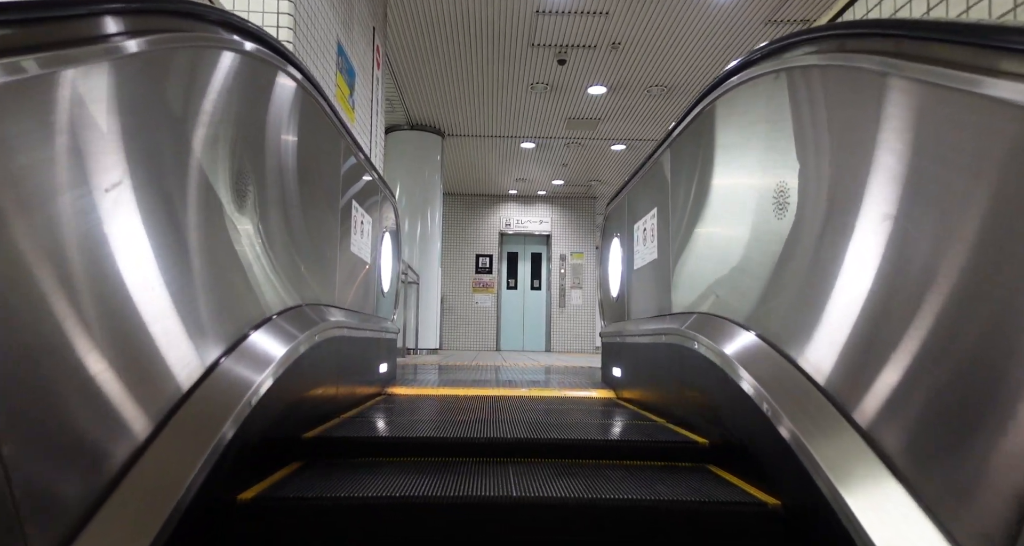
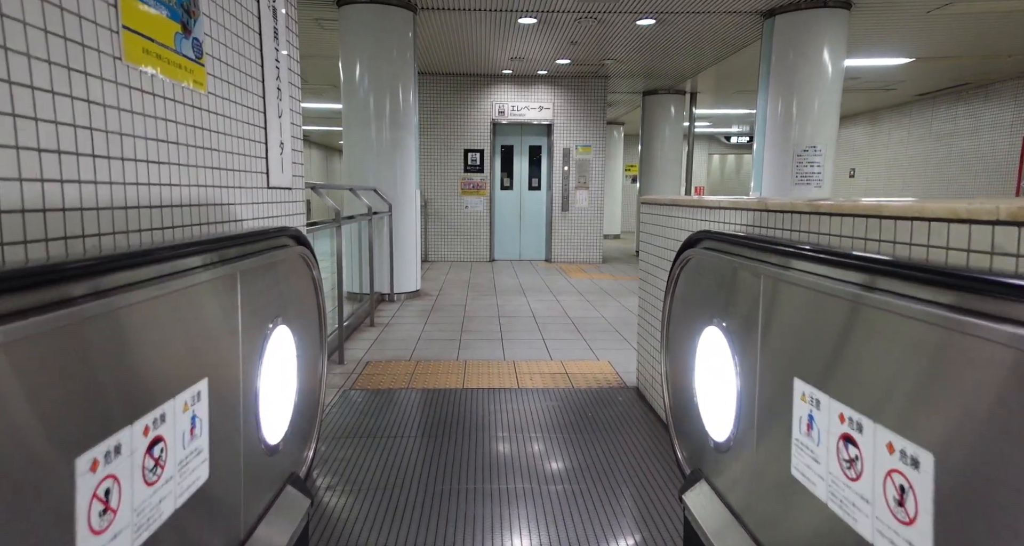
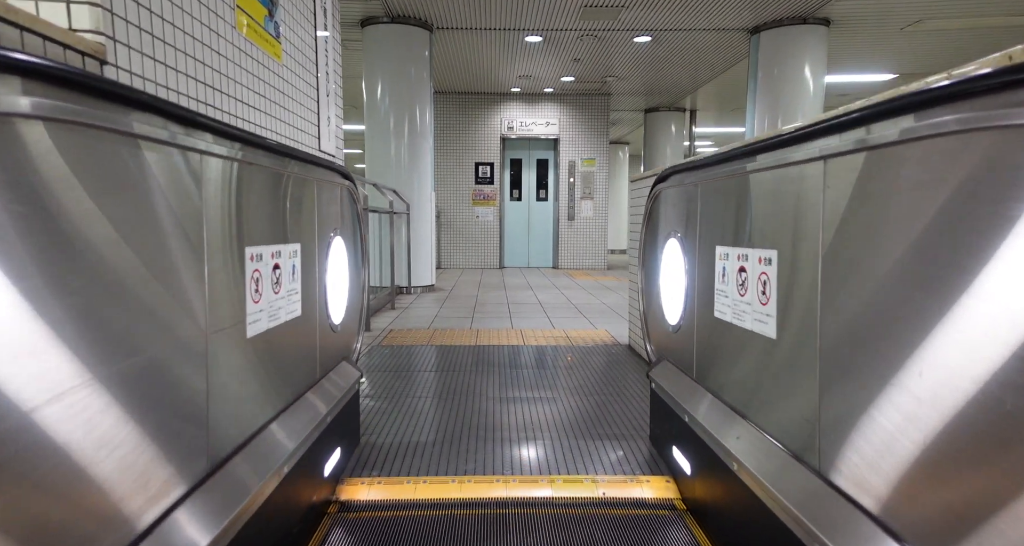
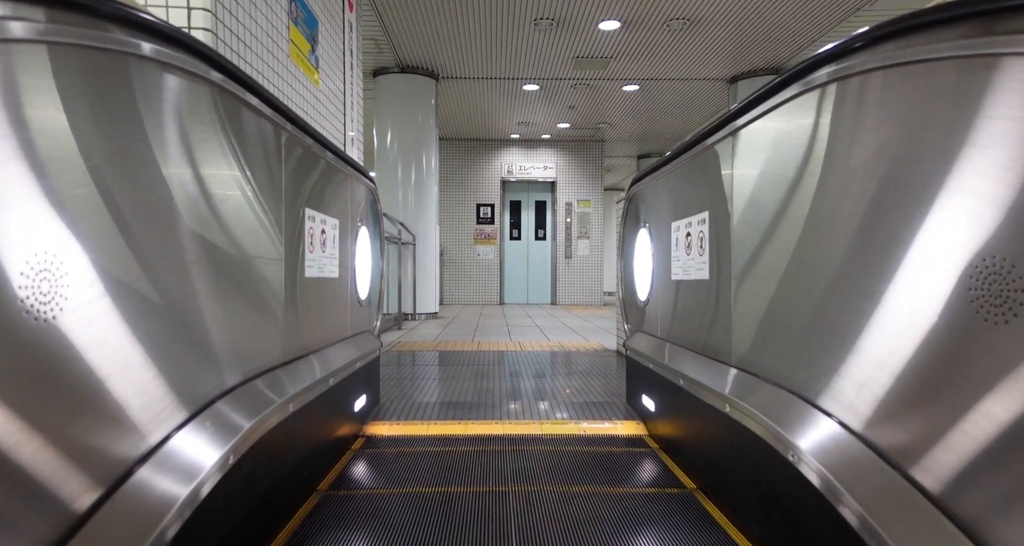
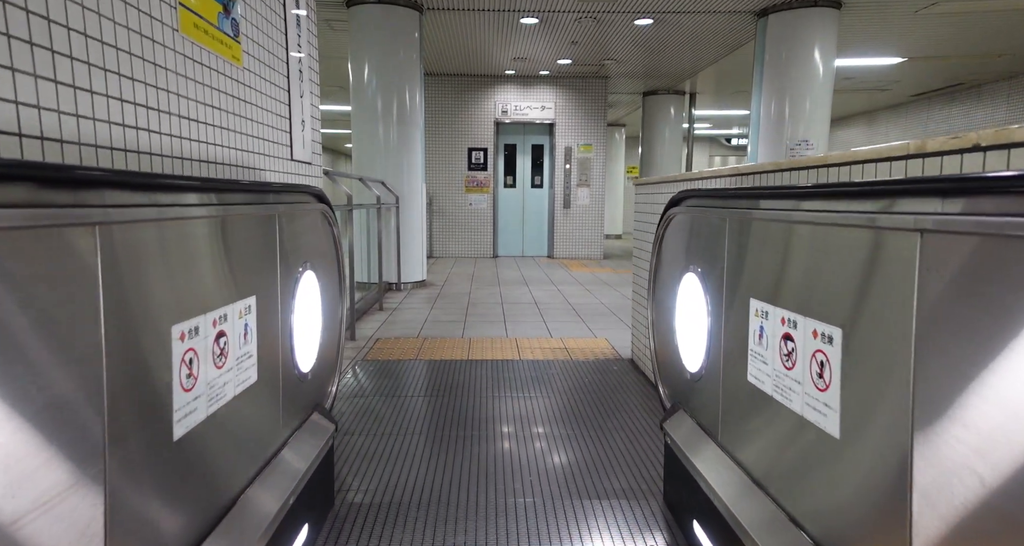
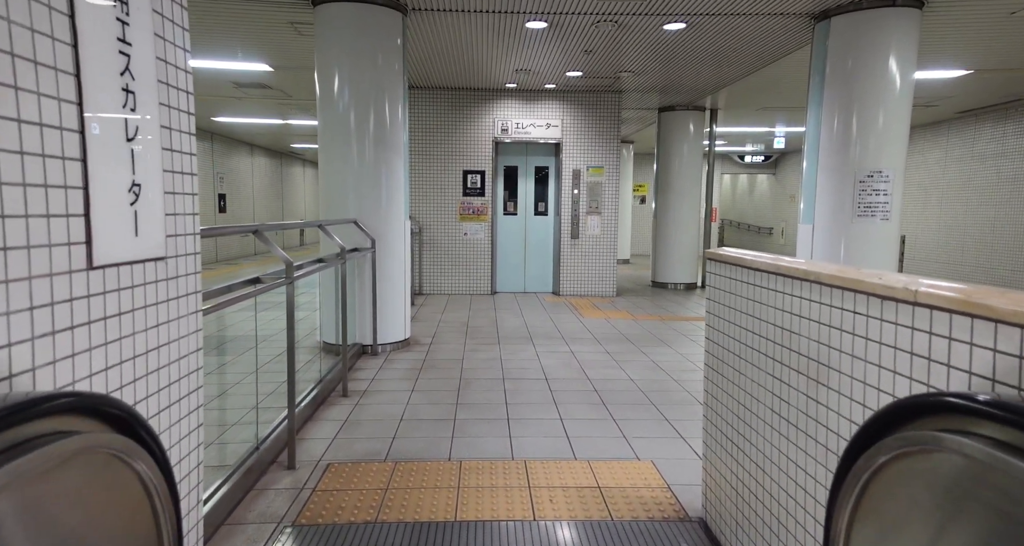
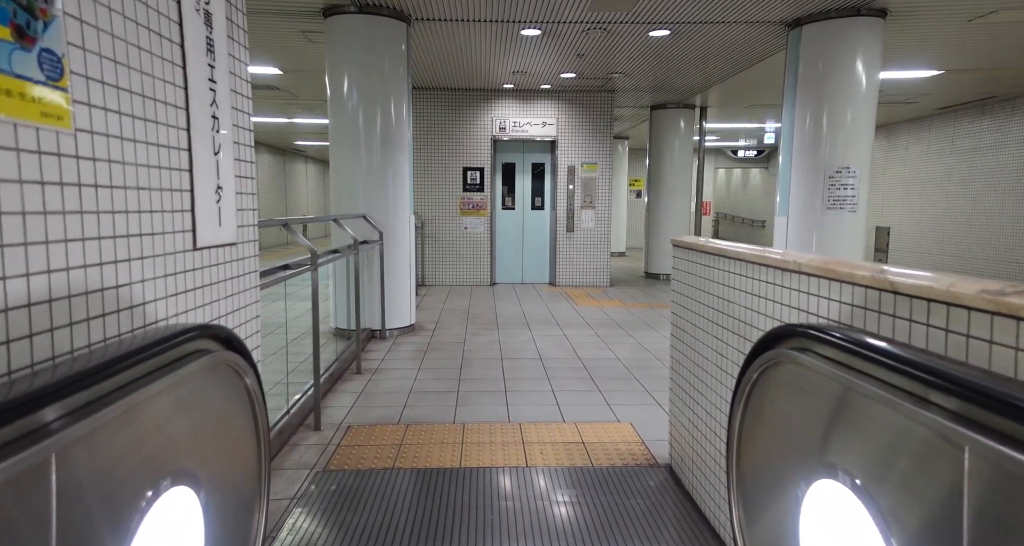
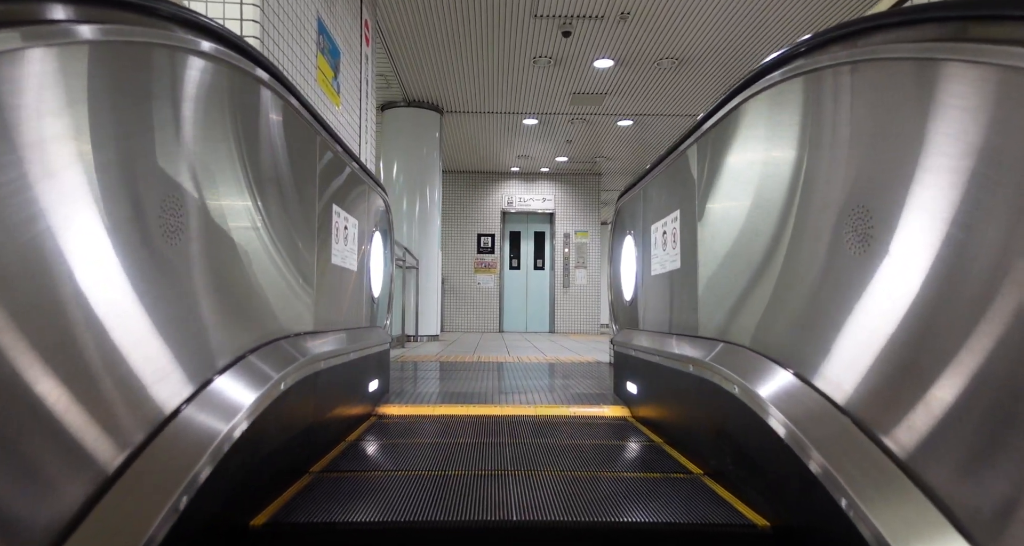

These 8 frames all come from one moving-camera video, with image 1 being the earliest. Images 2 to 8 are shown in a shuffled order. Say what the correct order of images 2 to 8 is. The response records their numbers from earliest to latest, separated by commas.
8, 4, 3, 5, 2, 7, 6
